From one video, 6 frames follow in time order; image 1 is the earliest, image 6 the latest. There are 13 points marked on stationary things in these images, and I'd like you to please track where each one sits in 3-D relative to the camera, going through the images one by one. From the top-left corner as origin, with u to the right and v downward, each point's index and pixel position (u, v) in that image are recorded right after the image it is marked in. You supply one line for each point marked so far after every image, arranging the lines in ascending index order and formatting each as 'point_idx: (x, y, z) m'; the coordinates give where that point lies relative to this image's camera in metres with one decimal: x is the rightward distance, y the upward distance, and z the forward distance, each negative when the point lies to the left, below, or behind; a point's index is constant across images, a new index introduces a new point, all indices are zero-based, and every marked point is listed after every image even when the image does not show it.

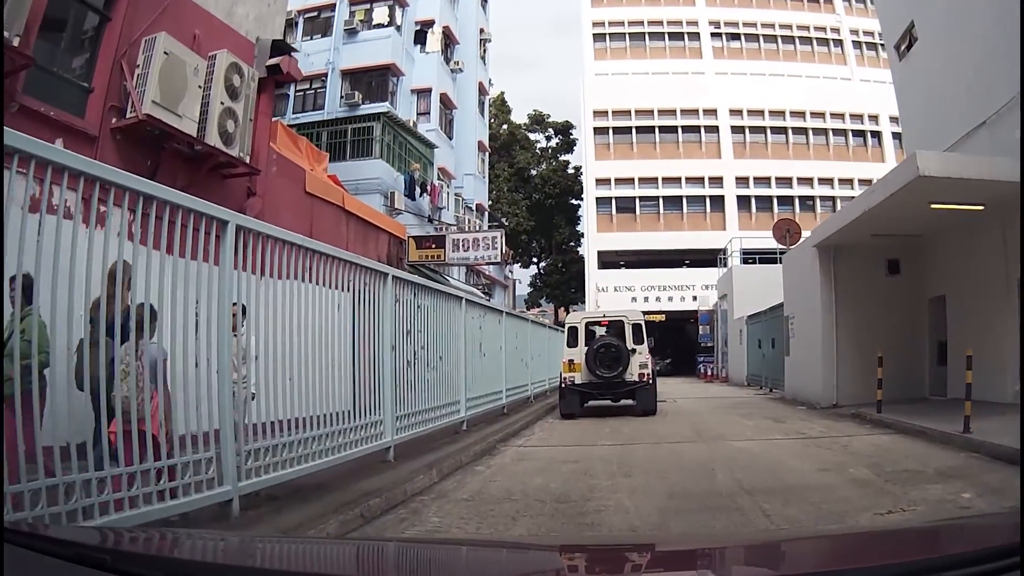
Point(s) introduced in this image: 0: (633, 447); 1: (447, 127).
0: (+1.6, -1.8, +8.9) m
1: (-1.8, +4.5, +19.4) m
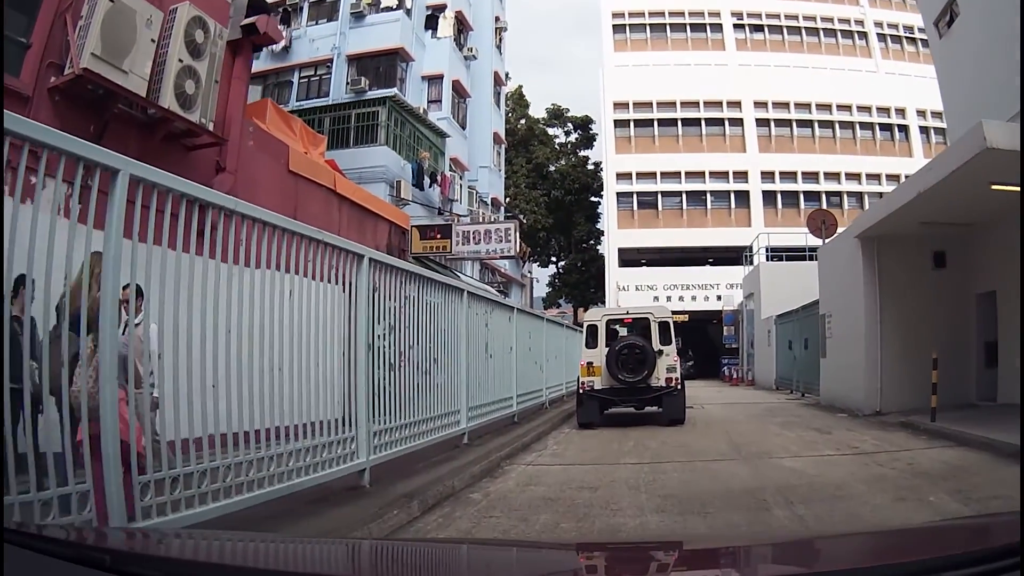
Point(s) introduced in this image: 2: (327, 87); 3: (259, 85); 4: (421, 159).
0: (+1.7, -1.8, +8.1) m
1: (-1.4, +4.6, +18.8) m
2: (-4.1, +4.4, +15.7) m
3: (-5.8, +4.7, +16.7) m
4: (-2.1, +2.9, +15.6) m
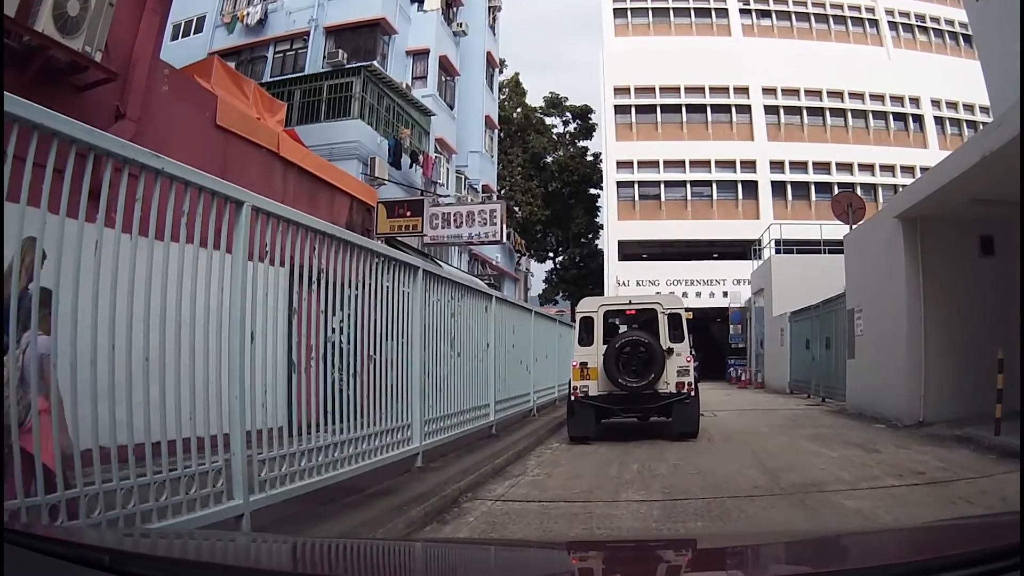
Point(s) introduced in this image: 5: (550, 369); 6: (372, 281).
0: (+1.5, -1.7, +7.0) m
1: (-1.6, +4.7, +17.7) m
2: (-4.2, +4.5, +14.6) m
3: (-6.0, +4.8, +15.6) m
4: (-2.3, +3.1, +14.5) m
5: (+0.7, -1.5, +13.3) m
6: (-1.2, +0.1, +6.0) m
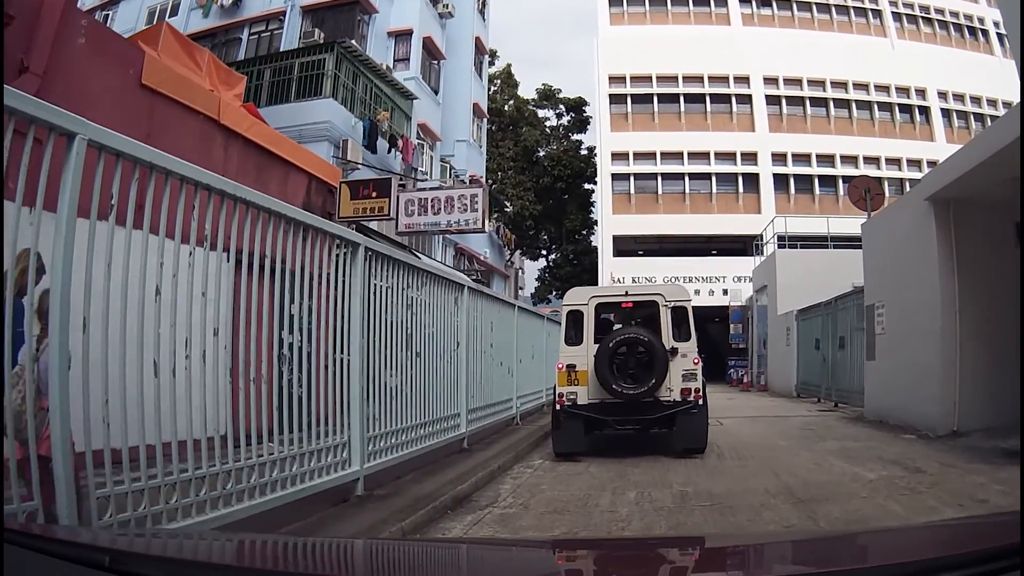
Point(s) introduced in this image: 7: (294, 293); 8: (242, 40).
0: (+1.4, -1.6, +6.2) m
1: (-1.8, +4.8, +16.9) m
2: (-4.4, +4.6, +13.8) m
3: (-6.2, +4.9, +14.7) m
4: (-2.5, +3.1, +13.7) m
5: (+0.5, -1.4, +12.5) m
6: (-1.3, +0.1, +5.1) m
7: (-1.4, 0.0, +4.7) m
8: (-5.3, +4.8, +14.2) m
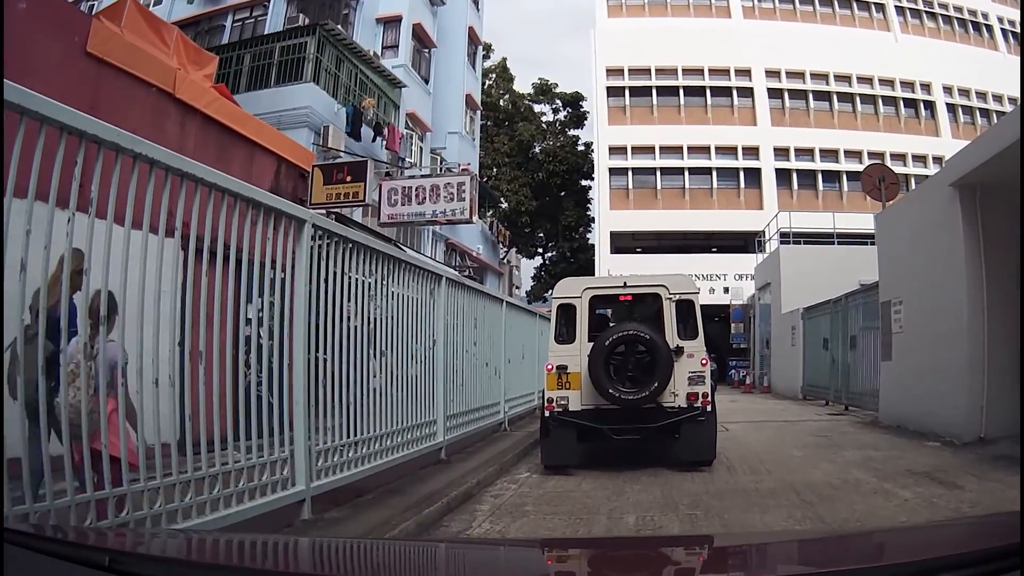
0: (+1.3, -1.6, +5.7) m
1: (-1.9, +4.8, +16.4) m
2: (-4.5, +4.7, +13.2) m
3: (-6.3, +5.0, +14.2) m
4: (-2.6, +3.2, +13.2) m
5: (+0.4, -1.4, +12.0) m
6: (-1.4, +0.2, +4.6) m
7: (-1.5, 0.0, +4.2) m
8: (-5.4, +4.9, +13.7) m
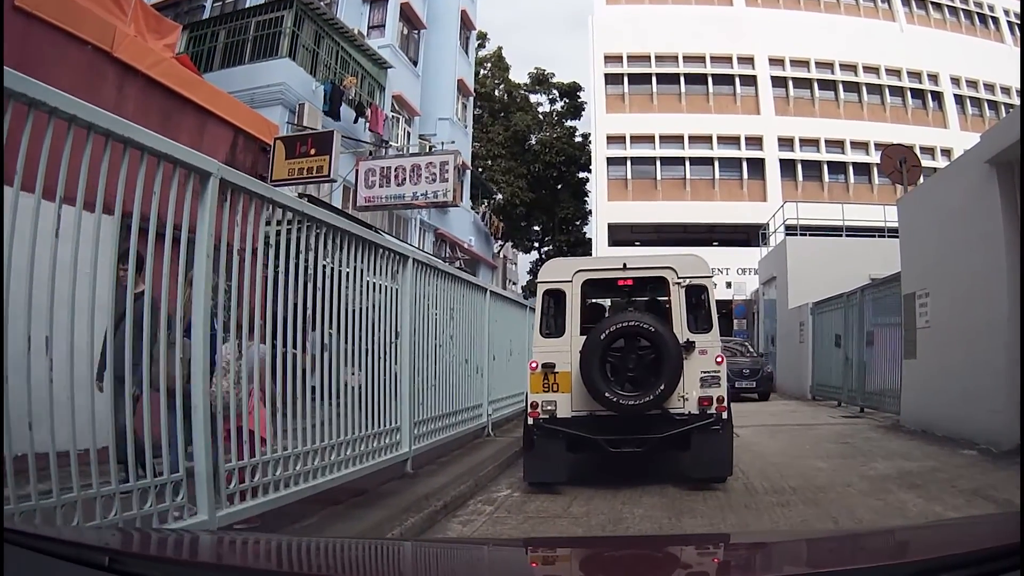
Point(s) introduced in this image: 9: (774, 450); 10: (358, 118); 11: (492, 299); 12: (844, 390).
0: (+1.2, -1.5, +5.2) m
1: (-2.0, +5.0, +15.7) m
2: (-4.6, +4.8, +12.6) m
3: (-6.4, +5.1, +13.6) m
4: (-2.7, +3.3, +12.6) m
5: (+0.2, -1.3, +11.4) m
6: (-1.5, +0.3, +4.0) m
7: (-1.6, +0.1, +3.6) m
8: (-5.5, +5.0, +13.1) m
9: (+2.8, -1.6, +7.2) m
10: (-2.5, +2.8, +12.8) m
11: (-0.1, -0.2, +9.9) m
12: (+5.7, -1.8, +13.2) m
